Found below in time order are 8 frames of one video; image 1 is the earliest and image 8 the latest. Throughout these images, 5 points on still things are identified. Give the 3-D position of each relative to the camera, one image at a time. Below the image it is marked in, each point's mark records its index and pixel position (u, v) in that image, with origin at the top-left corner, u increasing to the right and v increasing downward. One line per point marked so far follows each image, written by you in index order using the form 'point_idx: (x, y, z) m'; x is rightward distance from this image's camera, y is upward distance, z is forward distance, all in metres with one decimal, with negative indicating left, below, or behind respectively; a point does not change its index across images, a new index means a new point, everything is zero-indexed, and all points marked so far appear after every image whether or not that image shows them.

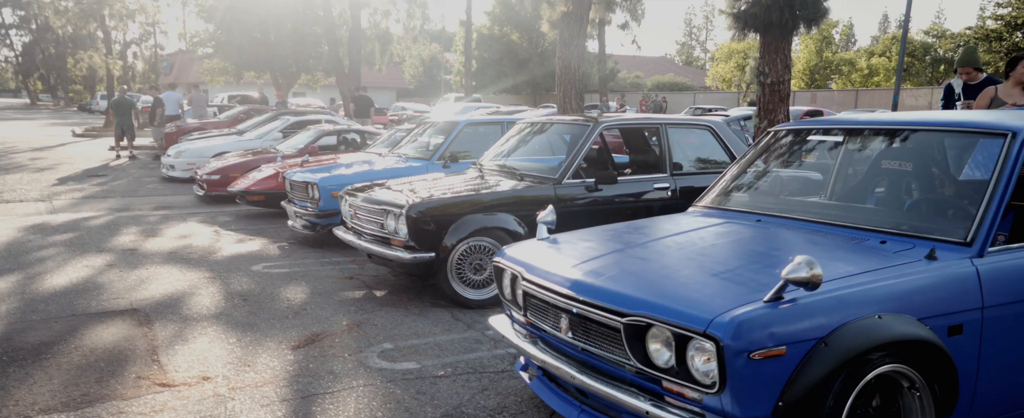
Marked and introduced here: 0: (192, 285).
0: (-2.7, -0.7, +5.7) m
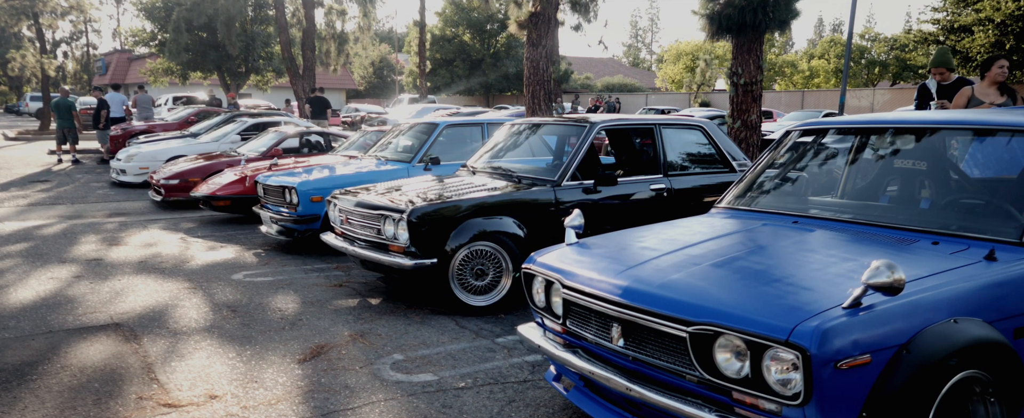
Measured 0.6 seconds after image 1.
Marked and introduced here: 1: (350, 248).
0: (-2.8, -0.7, +5.5) m
1: (-1.3, -0.3, +5.2) m
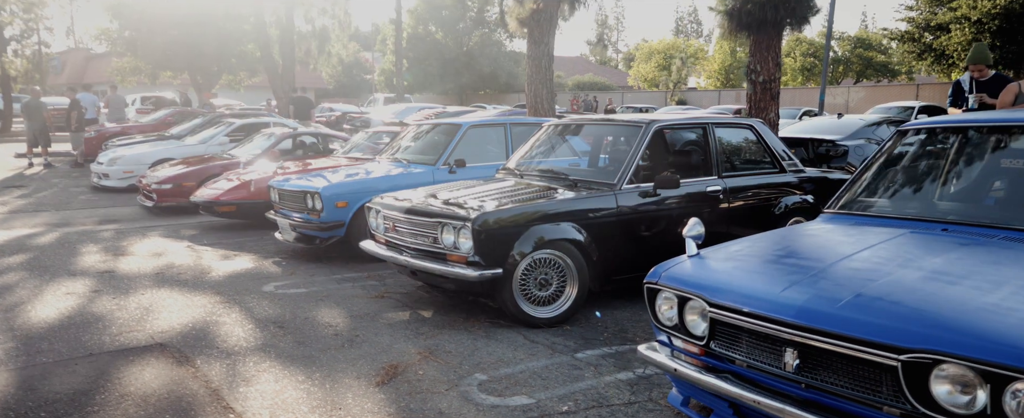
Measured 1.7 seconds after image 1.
0: (-2.3, -0.8, +5.1) m
1: (-0.8, -0.4, +5.0) m
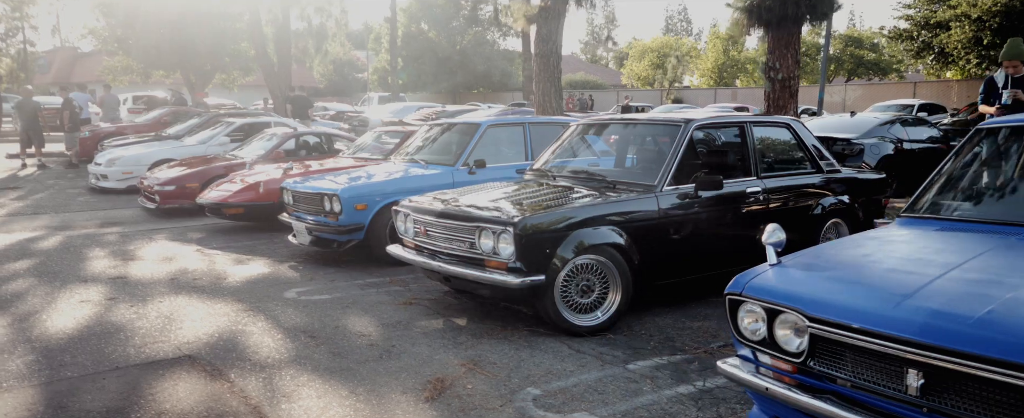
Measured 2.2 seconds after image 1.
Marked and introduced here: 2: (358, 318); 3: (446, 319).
0: (-2.1, -0.8, +4.9) m
1: (-0.6, -0.4, +4.8) m
2: (-1.2, -0.8, +5.0) m
3: (-0.5, -0.8, +4.9) m
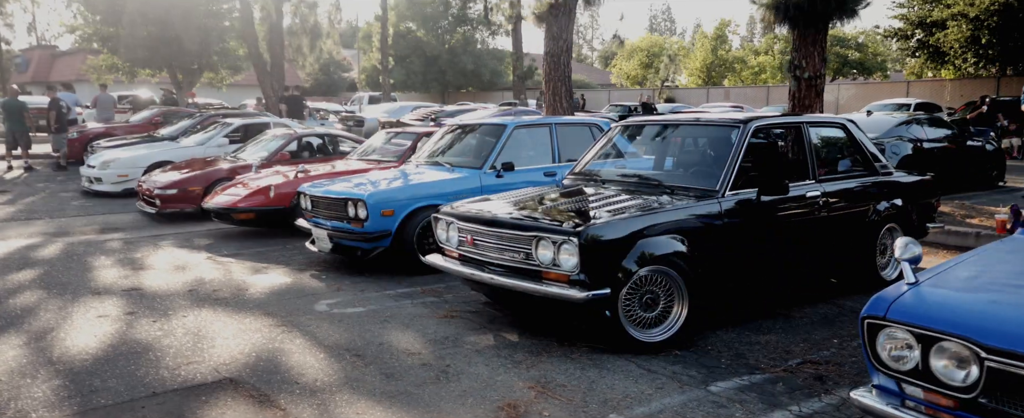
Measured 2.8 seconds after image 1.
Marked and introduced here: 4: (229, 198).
0: (-1.7, -0.9, +4.6) m
1: (-0.2, -0.4, +4.5) m
2: (-0.8, -0.9, +4.7) m
3: (-0.1, -0.9, +4.6) m
4: (-4.0, +0.2, +9.4) m
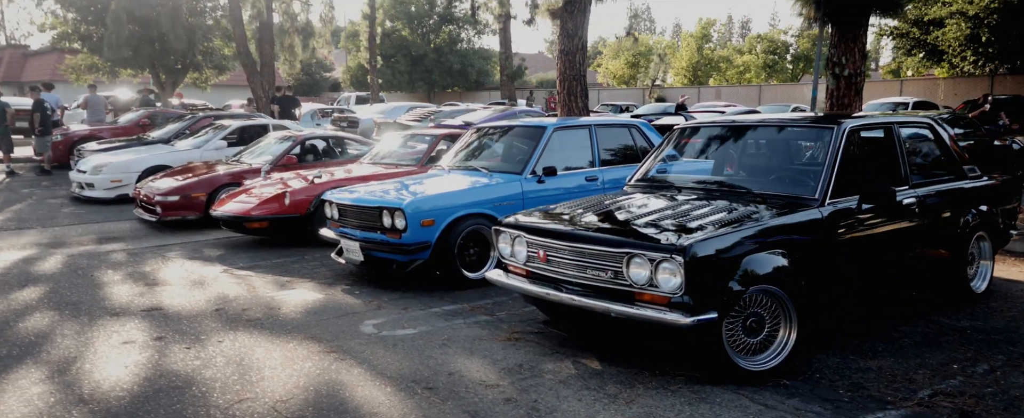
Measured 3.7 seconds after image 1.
0: (-1.2, -1.0, +4.1) m
1: (+0.3, -0.5, +4.1) m
2: (-0.3, -1.0, +4.3) m
3: (+0.4, -0.9, +4.2) m
4: (-3.6, 0.0, +8.8) m
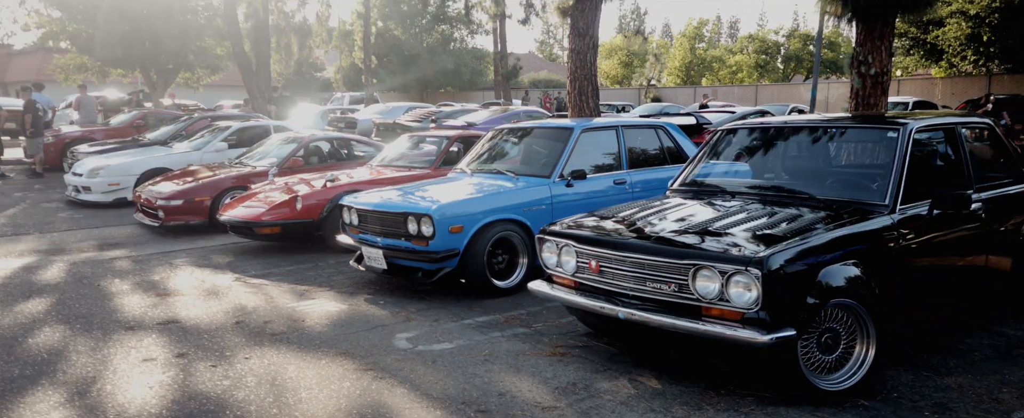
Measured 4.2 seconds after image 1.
0: (-0.9, -1.0, +3.9) m
1: (+0.6, -0.6, +3.8) m
2: (0.0, -1.0, +4.0) m
3: (+0.7, -1.0, +3.9) m
4: (-3.3, 0.0, +8.5) m
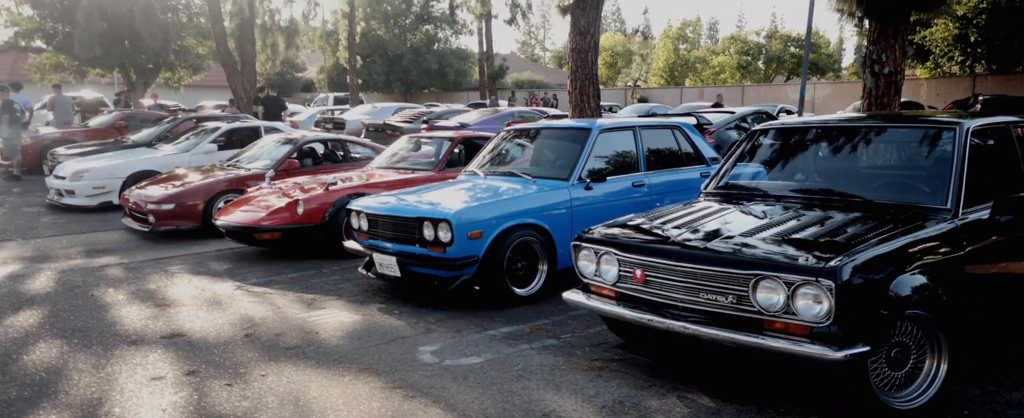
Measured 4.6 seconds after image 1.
0: (-0.6, -1.1, +3.6) m
1: (+0.9, -0.6, +3.6) m
2: (+0.3, -1.1, +3.8) m
3: (+0.9, -1.0, +3.7) m
4: (-3.2, -0.1, +8.2) m
